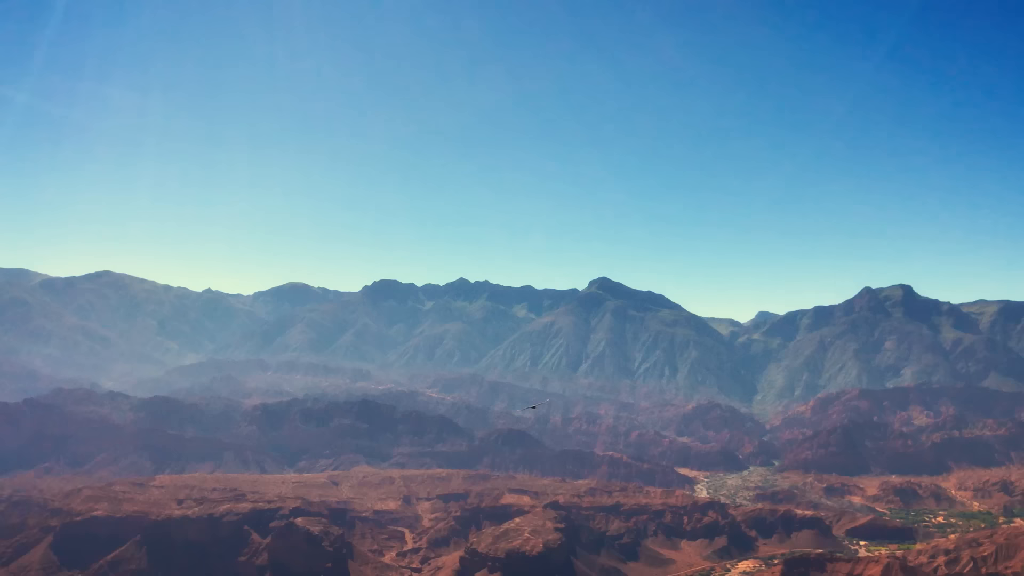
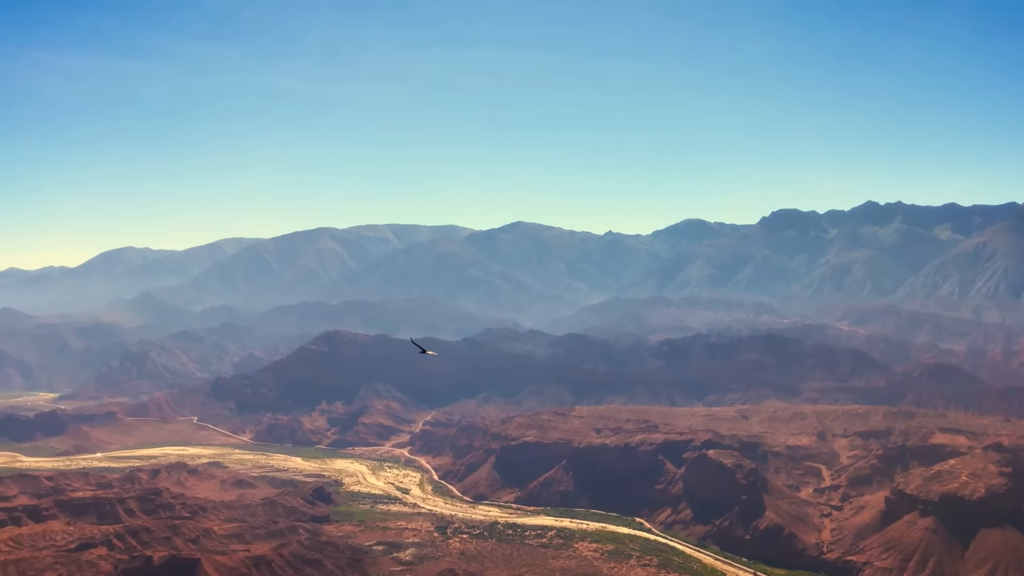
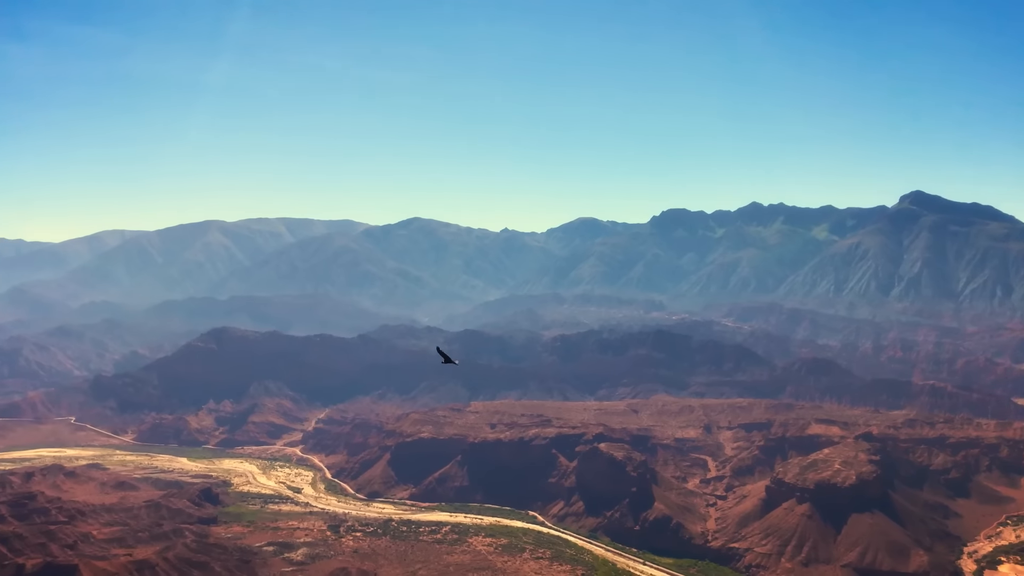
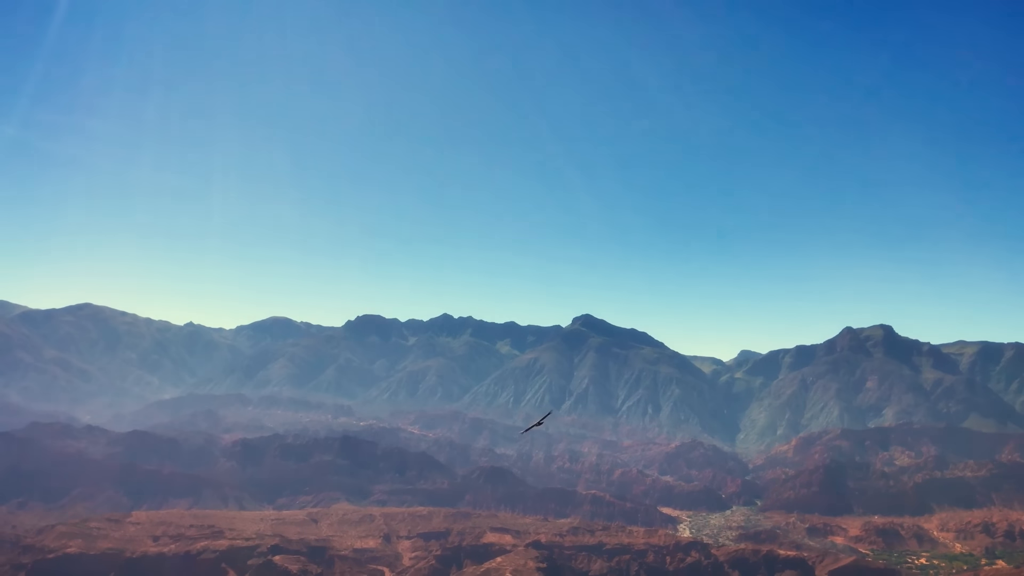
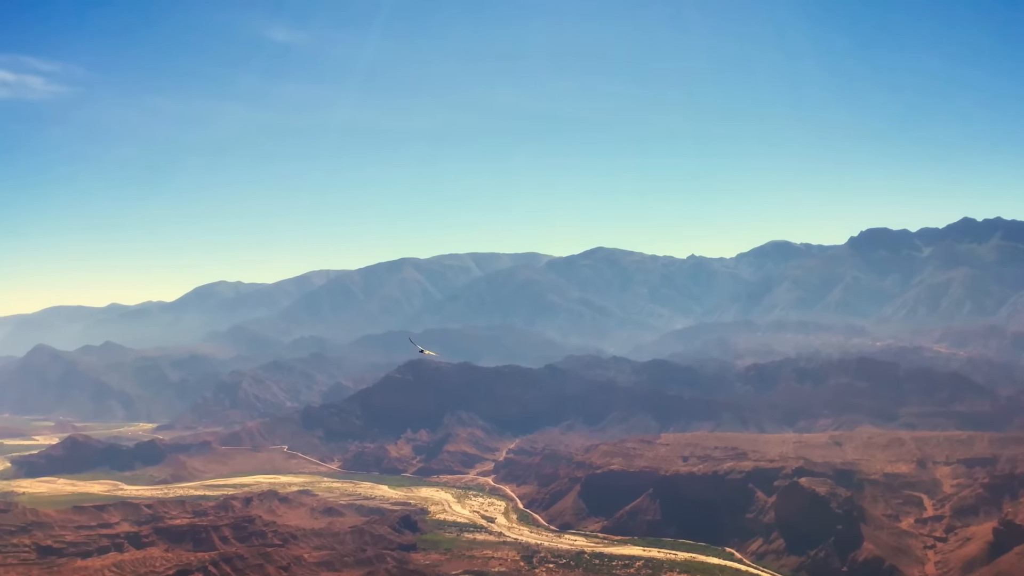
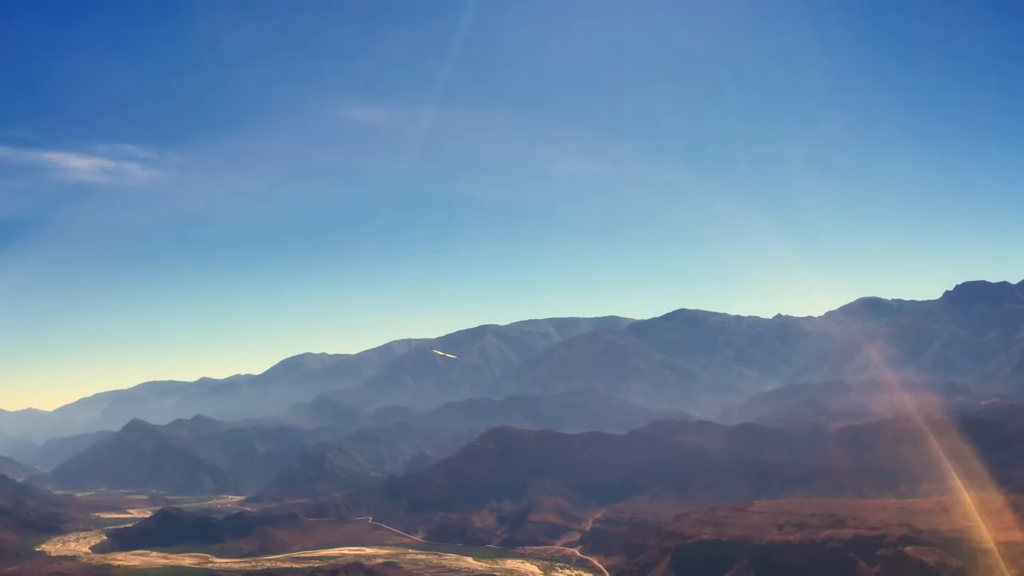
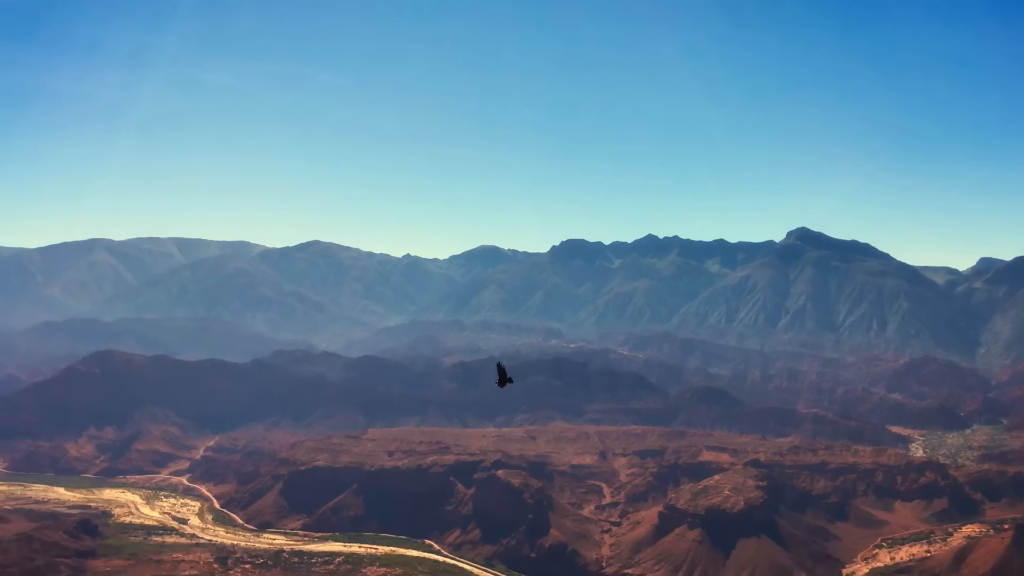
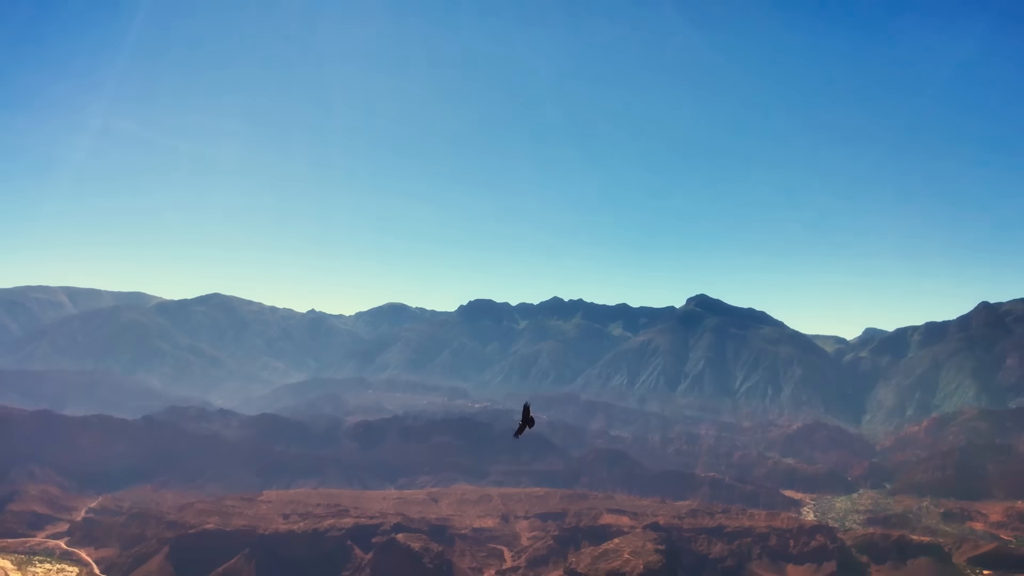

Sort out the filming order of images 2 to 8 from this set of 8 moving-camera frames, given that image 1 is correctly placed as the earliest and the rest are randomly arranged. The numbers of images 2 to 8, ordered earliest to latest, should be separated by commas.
4, 8, 7, 3, 2, 5, 6
